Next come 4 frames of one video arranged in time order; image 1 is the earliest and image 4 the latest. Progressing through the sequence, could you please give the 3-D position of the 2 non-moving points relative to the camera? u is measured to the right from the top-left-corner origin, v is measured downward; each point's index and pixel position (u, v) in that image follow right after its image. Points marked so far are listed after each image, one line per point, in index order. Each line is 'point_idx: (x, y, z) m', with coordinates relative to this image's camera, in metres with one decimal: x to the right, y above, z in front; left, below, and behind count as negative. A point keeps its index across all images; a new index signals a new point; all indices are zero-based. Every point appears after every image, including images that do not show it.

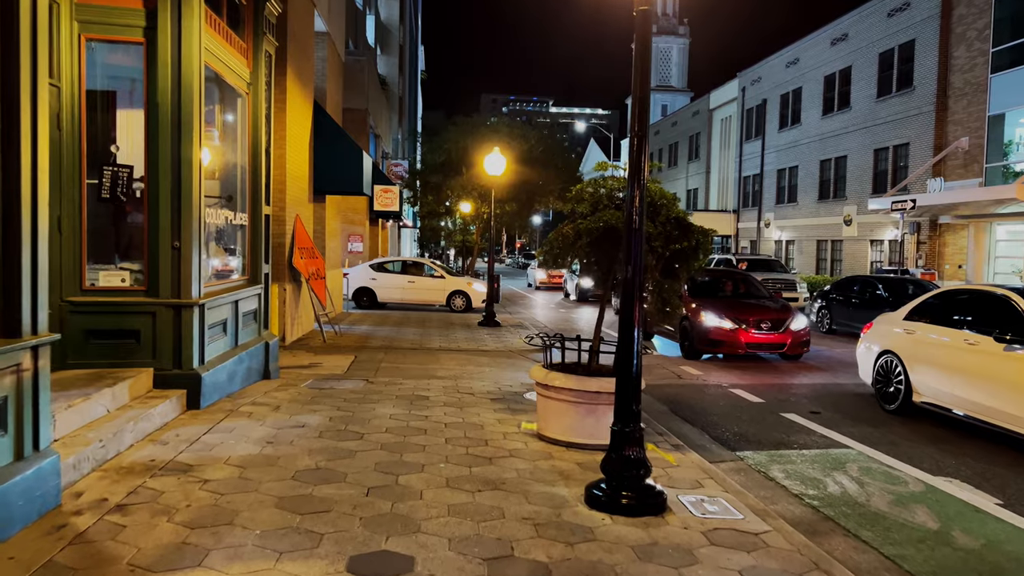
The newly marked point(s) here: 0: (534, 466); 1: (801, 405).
0: (+0.1, -1.2, +5.4) m
1: (+3.2, -1.3, +8.8) m
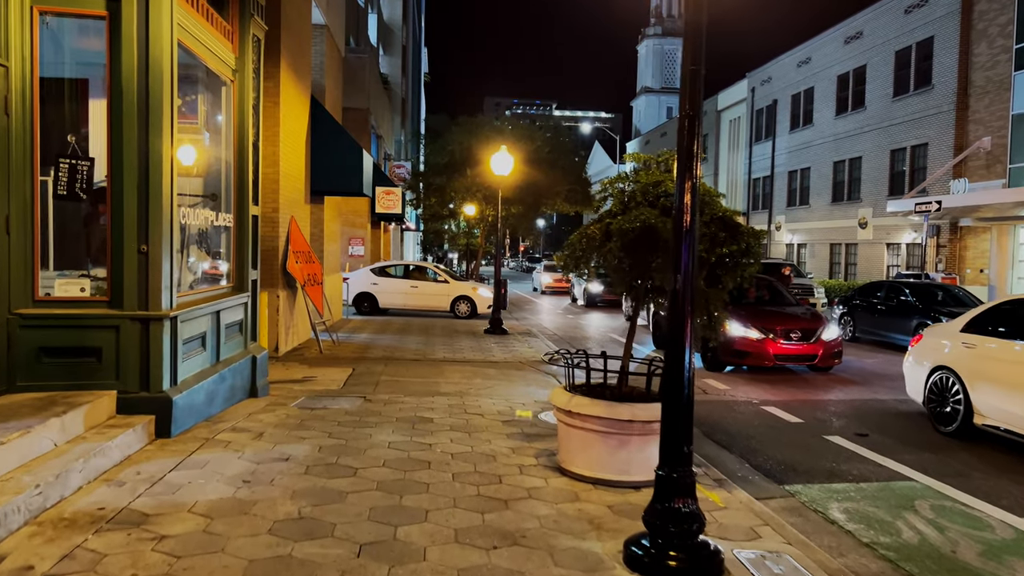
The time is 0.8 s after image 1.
0: (+0.3, -1.3, +4.5) m
1: (+3.3, -1.4, +8.0) m
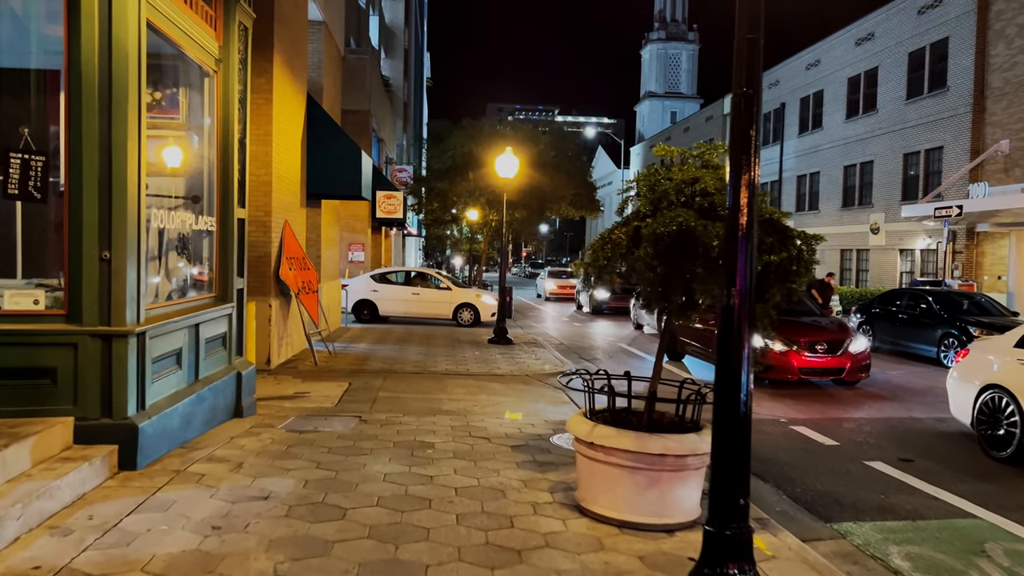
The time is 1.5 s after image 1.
0: (+0.3, -1.3, +3.9) m
1: (+3.4, -1.5, +7.3) m
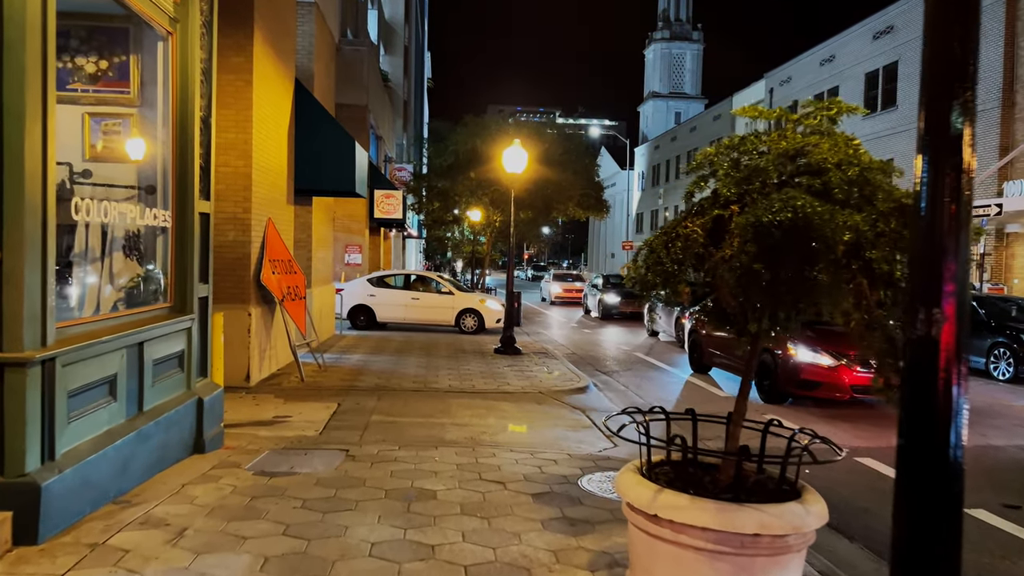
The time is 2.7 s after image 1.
0: (+0.5, -1.4, +2.6) m
1: (+3.6, -1.5, +6.0) m
